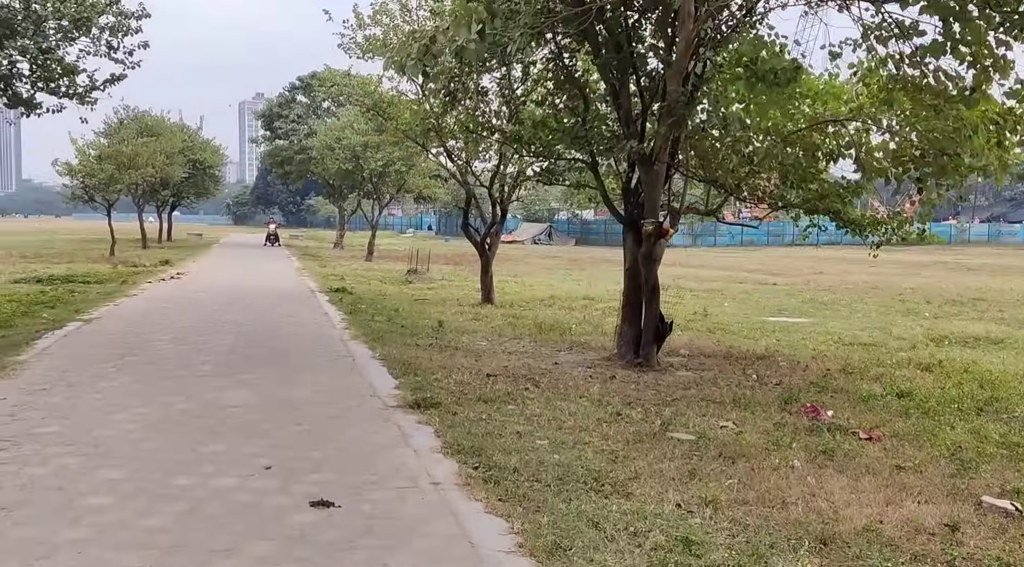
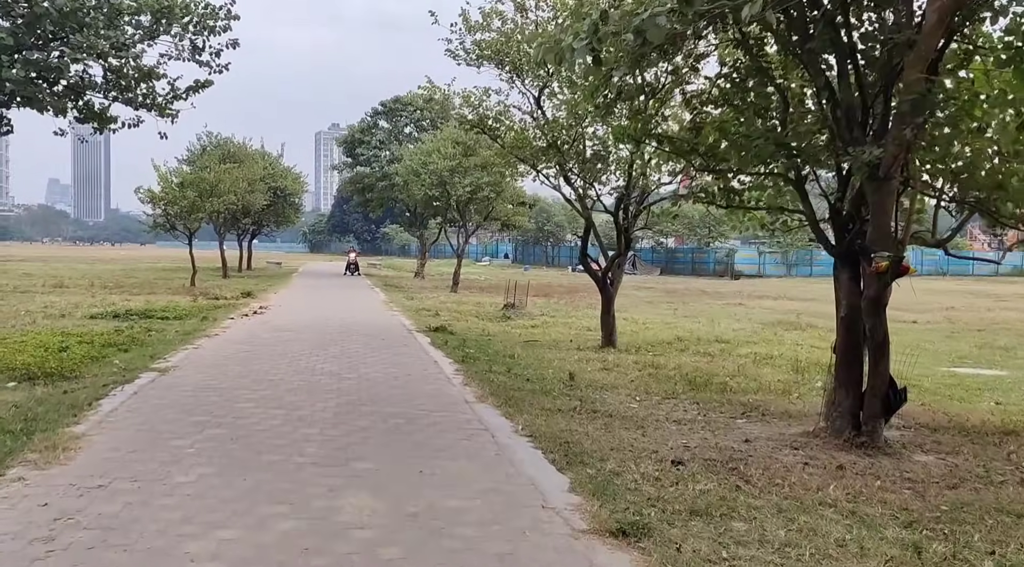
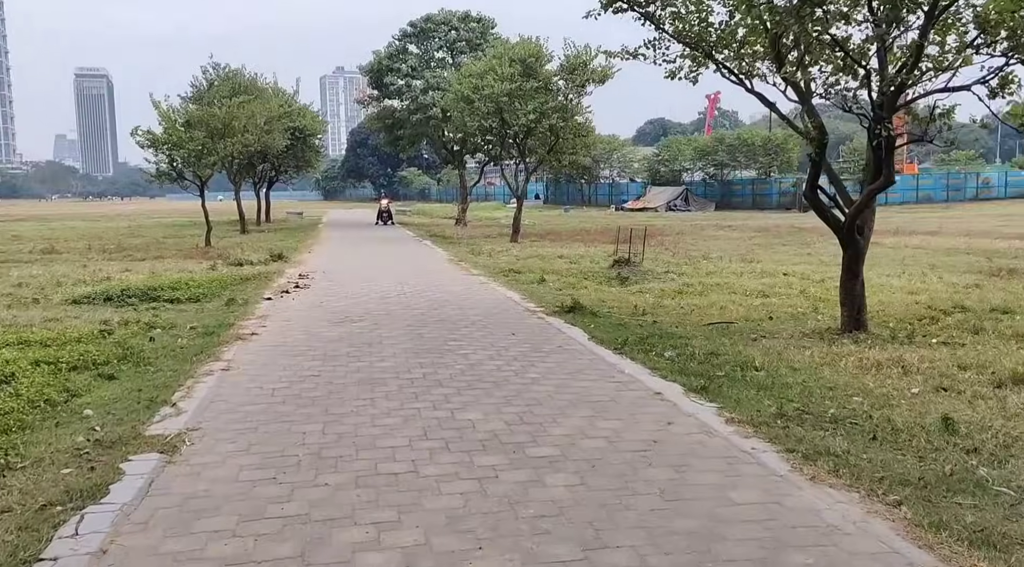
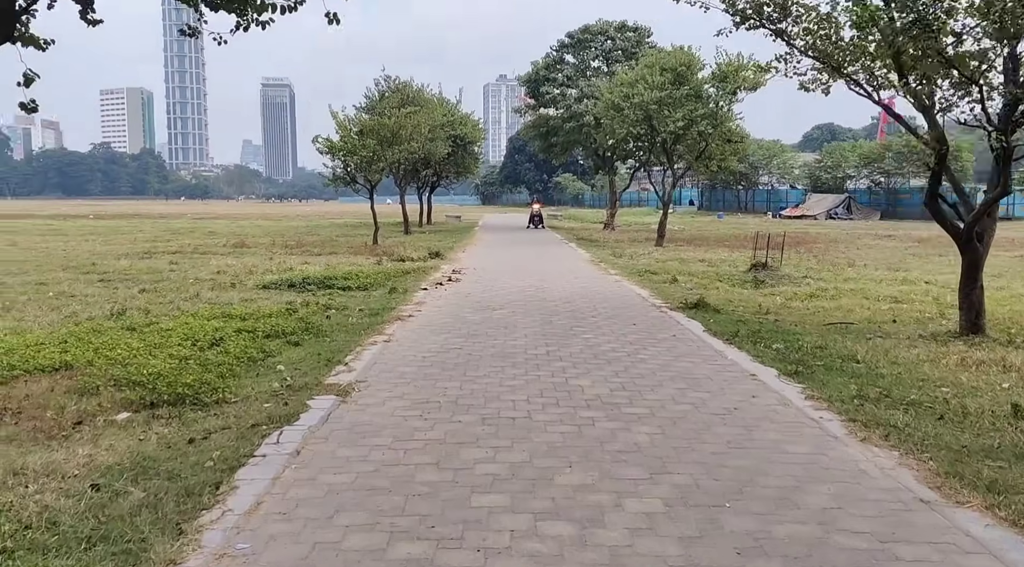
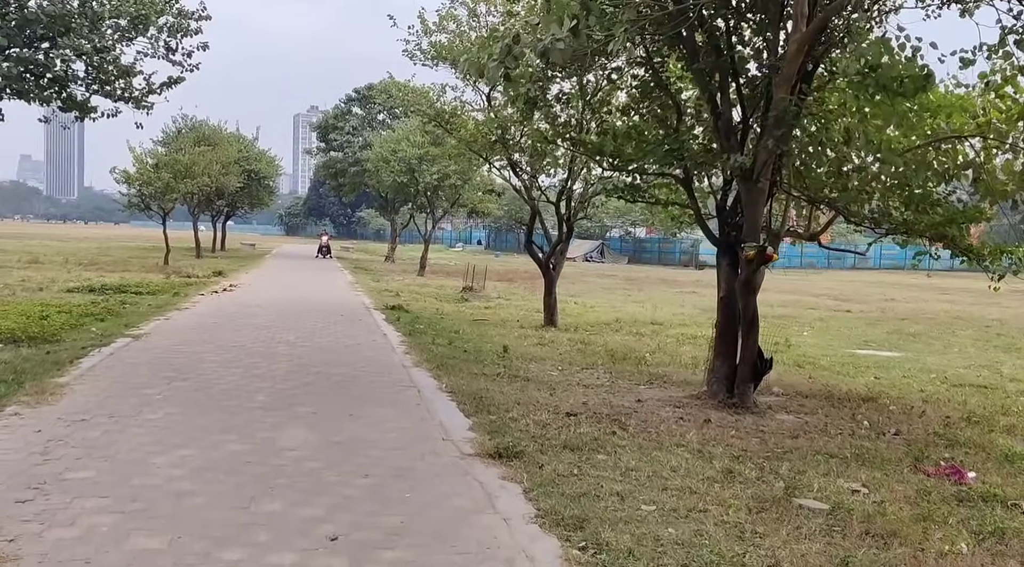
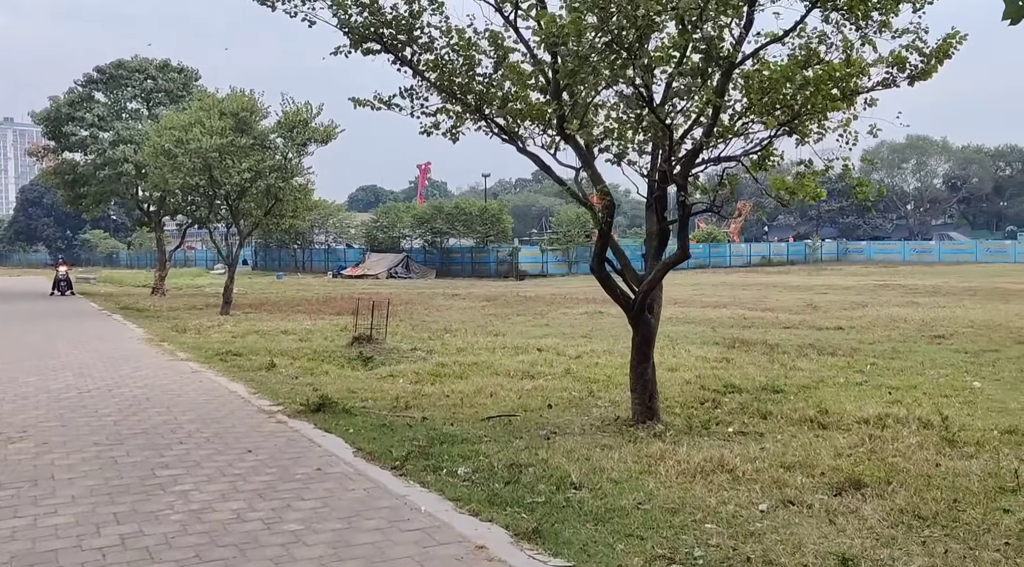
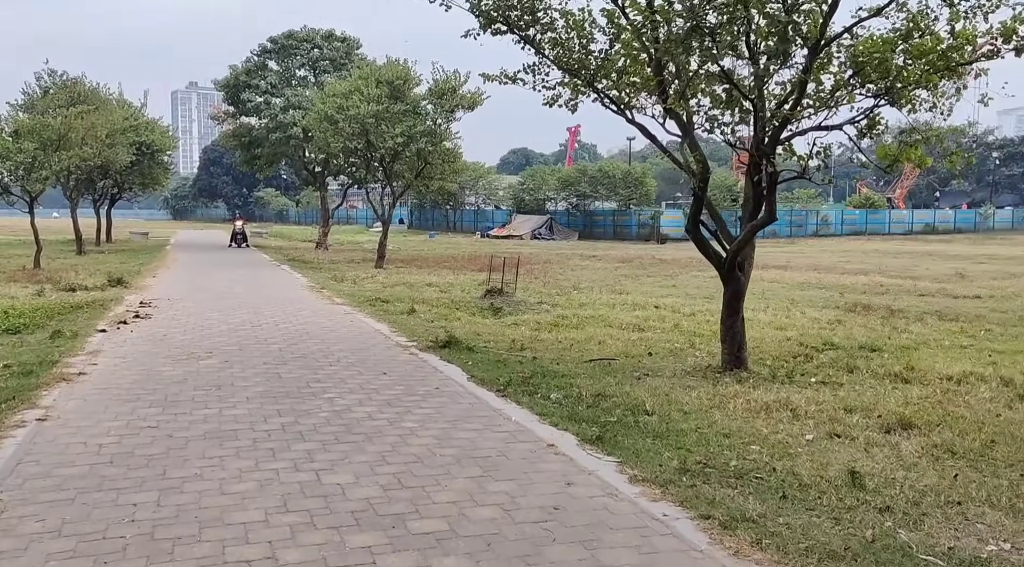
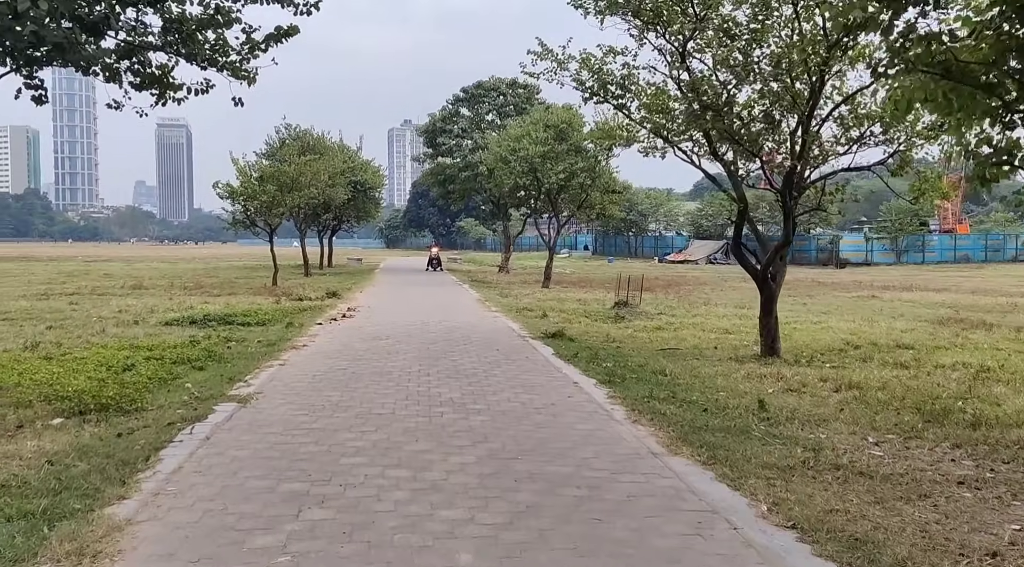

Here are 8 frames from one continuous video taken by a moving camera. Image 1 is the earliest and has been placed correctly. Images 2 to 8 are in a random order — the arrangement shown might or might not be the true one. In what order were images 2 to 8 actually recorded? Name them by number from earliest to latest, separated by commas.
5, 2, 8, 4, 3, 7, 6
